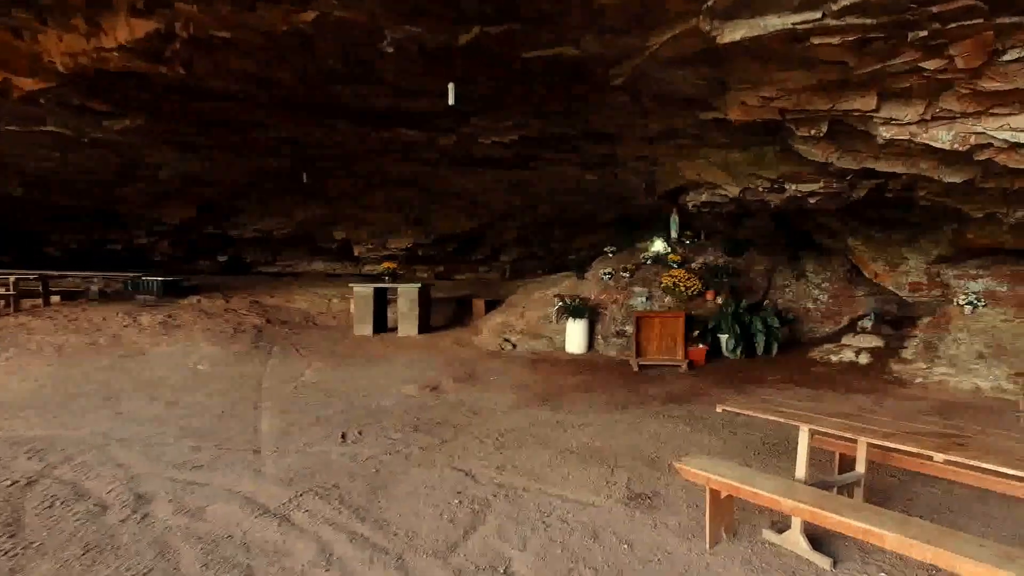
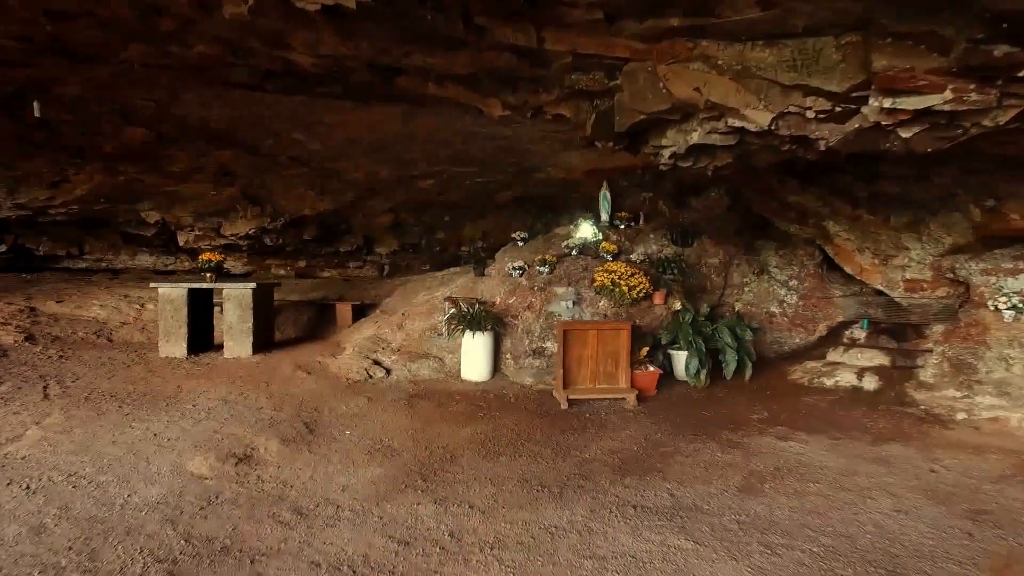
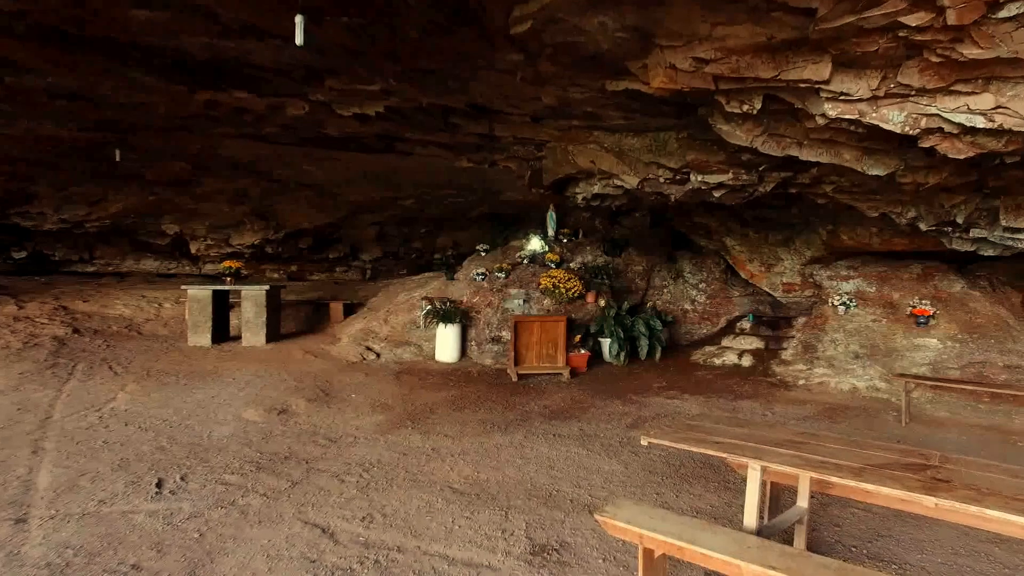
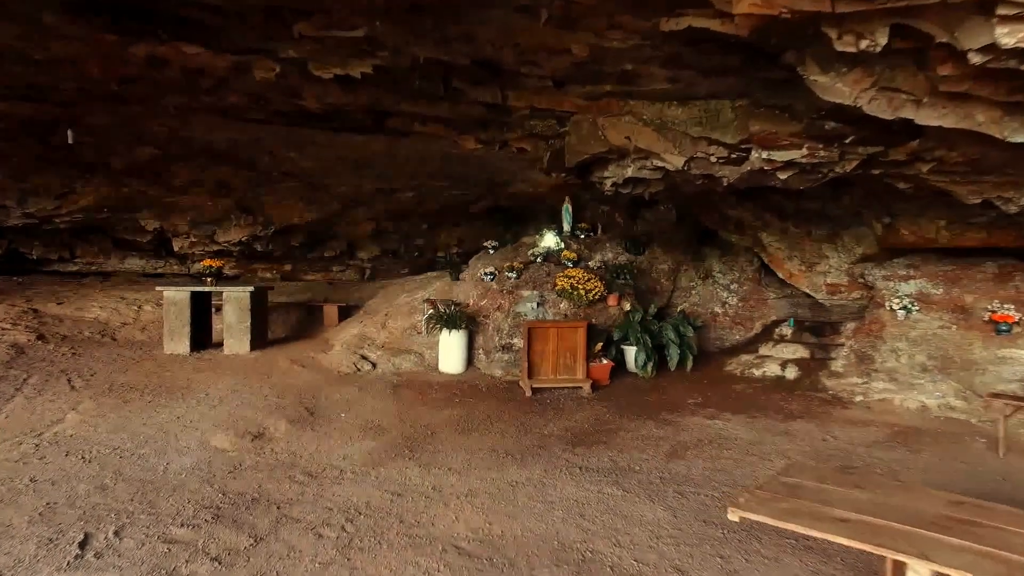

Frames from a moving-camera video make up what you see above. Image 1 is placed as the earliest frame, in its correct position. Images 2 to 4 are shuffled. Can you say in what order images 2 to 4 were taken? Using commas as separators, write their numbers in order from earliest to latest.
3, 4, 2
